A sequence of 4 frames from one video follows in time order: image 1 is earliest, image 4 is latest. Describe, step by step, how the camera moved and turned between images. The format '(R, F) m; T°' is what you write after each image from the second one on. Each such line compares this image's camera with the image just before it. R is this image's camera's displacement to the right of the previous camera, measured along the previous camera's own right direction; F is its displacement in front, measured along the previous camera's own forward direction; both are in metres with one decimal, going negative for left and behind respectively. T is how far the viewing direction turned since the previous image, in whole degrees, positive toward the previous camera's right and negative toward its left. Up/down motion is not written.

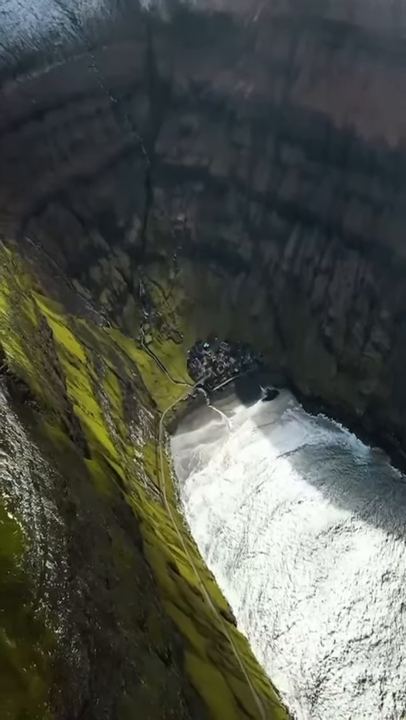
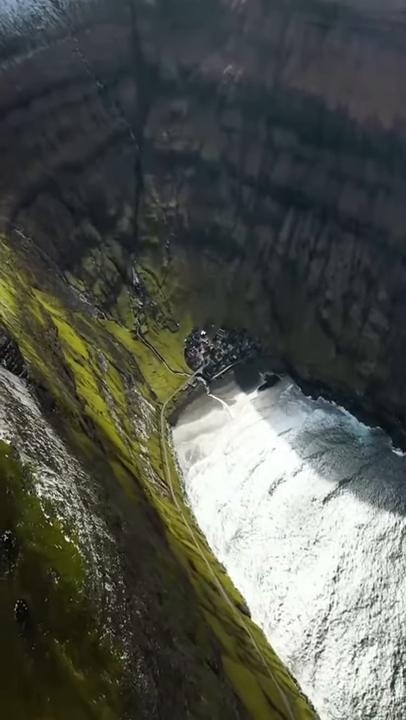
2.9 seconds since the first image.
(-3.5, +1.4) m; +2°
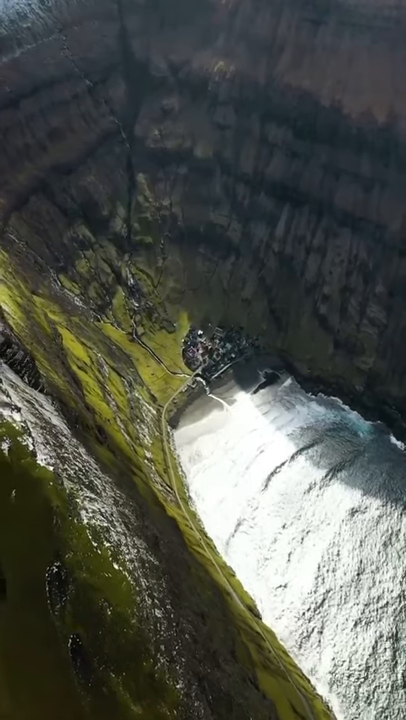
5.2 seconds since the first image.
(-2.7, +1.0) m; +2°
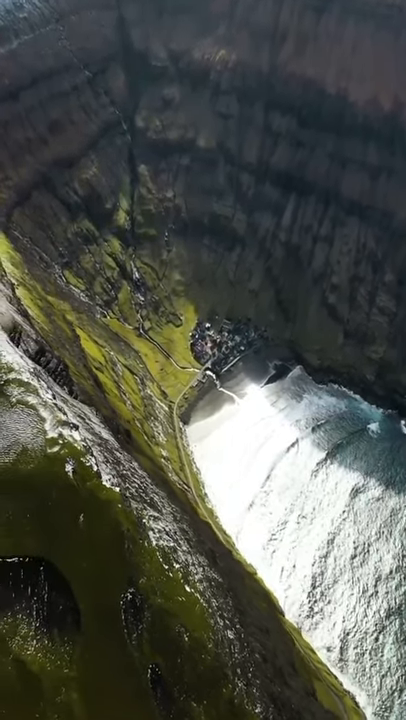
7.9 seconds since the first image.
(-3.1, +1.3) m; +1°
